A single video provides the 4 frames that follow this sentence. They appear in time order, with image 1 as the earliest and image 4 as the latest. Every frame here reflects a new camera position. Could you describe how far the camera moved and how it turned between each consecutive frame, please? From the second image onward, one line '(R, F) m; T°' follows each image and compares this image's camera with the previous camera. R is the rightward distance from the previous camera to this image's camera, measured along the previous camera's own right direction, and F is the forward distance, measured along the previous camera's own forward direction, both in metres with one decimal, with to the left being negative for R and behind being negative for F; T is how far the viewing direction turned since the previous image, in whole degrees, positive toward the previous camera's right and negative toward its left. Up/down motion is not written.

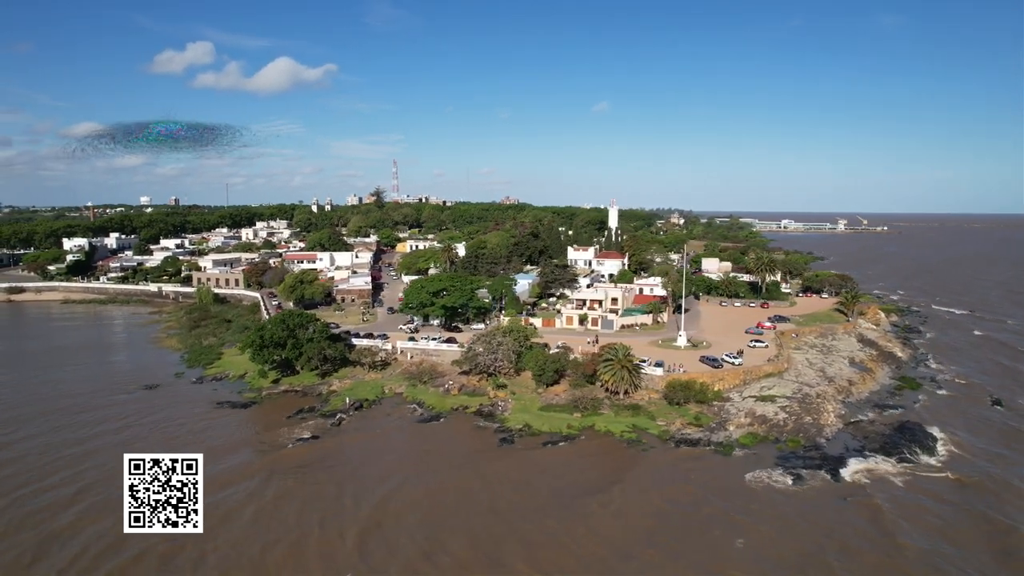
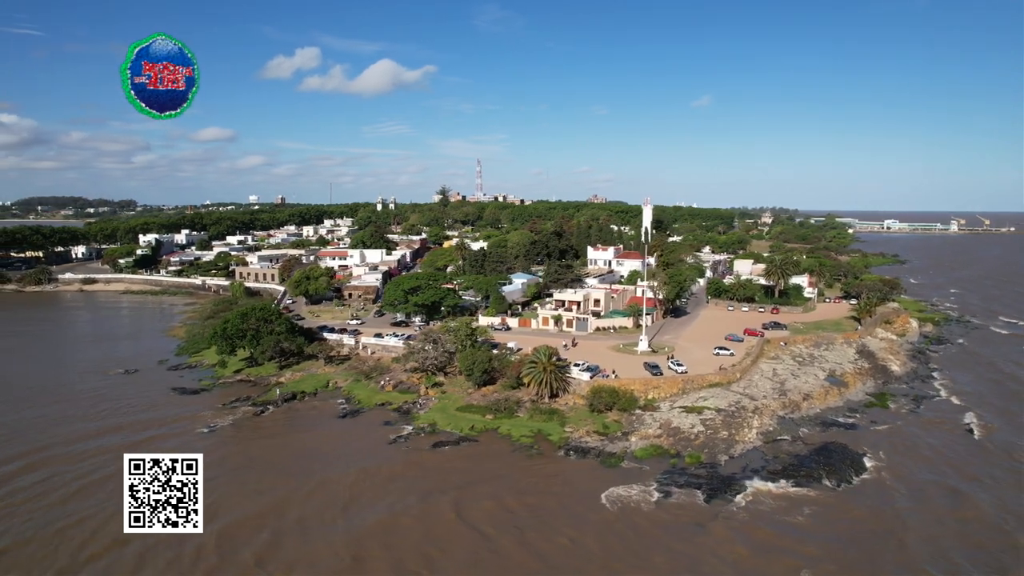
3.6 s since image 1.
(+6.8, +0.7) m; -8°
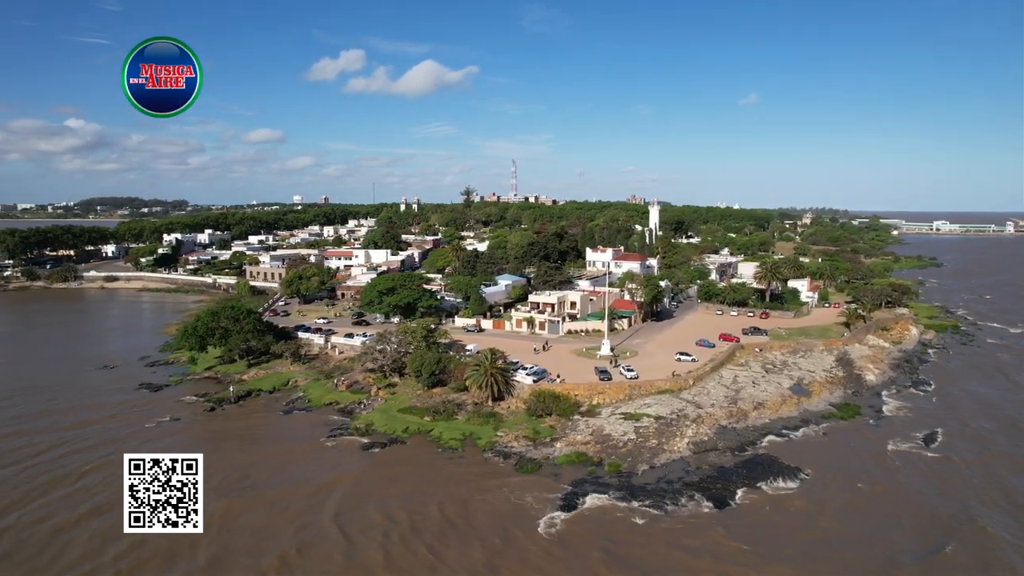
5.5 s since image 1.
(+3.9, +0.2) m; -4°
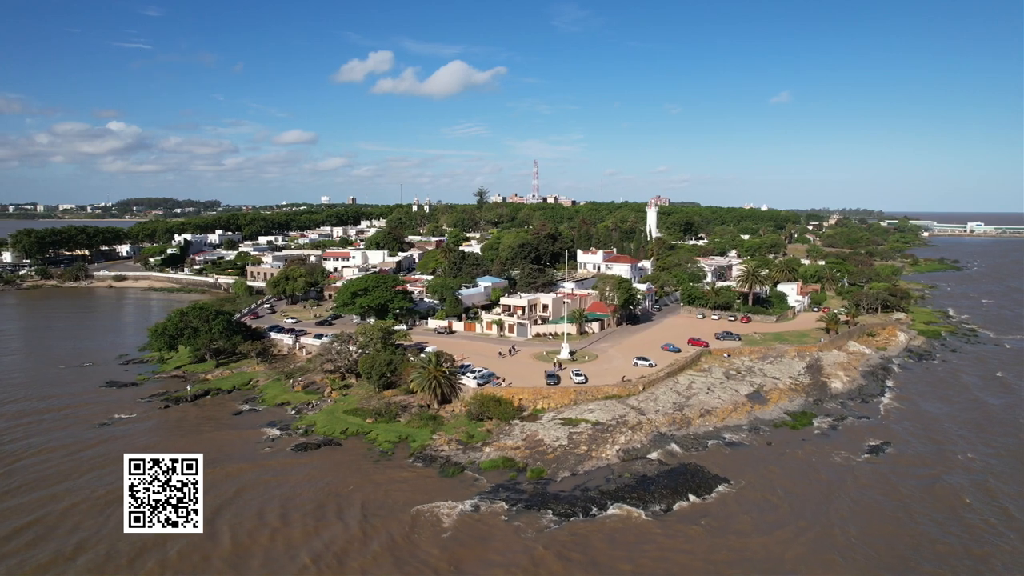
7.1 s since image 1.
(+3.3, +0.2) m; -3°
